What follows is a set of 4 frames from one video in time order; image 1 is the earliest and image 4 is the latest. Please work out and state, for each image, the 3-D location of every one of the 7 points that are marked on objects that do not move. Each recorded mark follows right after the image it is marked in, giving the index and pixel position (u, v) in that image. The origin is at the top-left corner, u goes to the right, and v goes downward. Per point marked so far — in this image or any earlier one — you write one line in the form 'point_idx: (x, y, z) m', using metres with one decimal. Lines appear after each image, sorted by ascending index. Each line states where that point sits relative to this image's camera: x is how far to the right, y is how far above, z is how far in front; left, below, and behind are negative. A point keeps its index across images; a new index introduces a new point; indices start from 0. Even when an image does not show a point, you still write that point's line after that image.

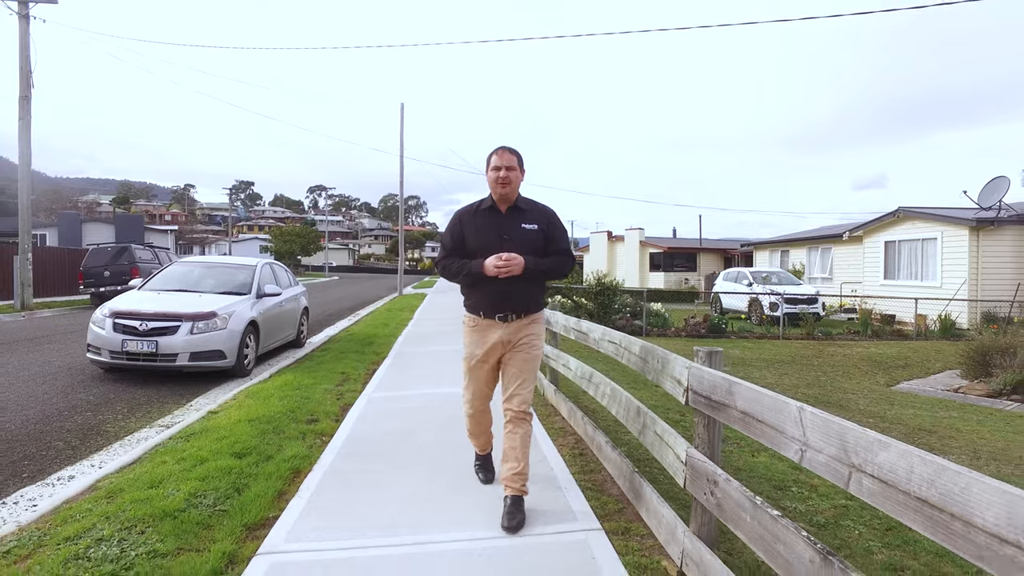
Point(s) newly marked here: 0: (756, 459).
0: (+1.6, -1.1, +4.1) m
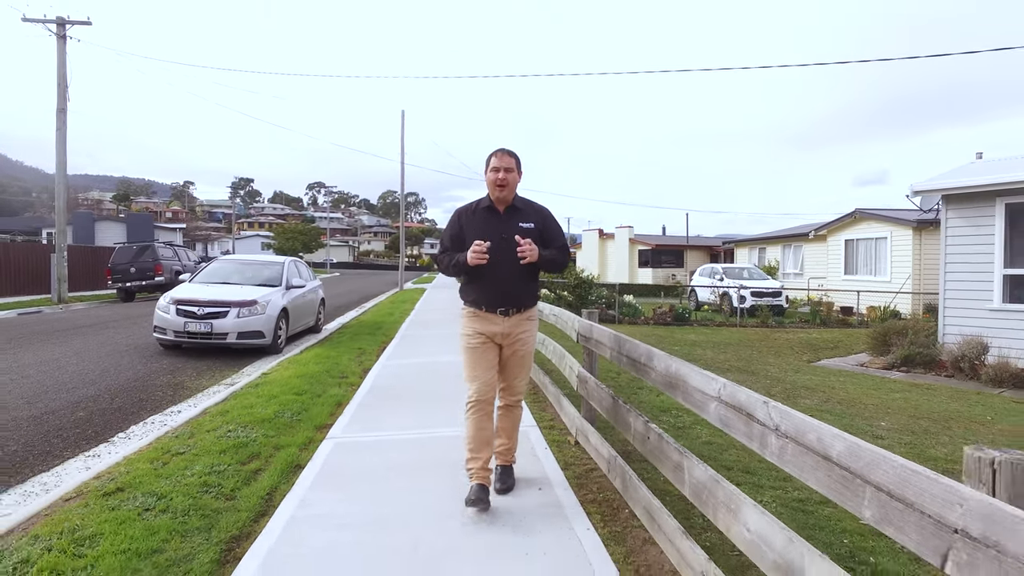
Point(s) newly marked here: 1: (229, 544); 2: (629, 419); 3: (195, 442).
0: (+1.4, -1.0, +5.9) m
1: (-1.3, -1.2, +2.9) m
2: (+0.6, -0.7, +3.1) m
3: (-2.3, -1.1, +4.4) m
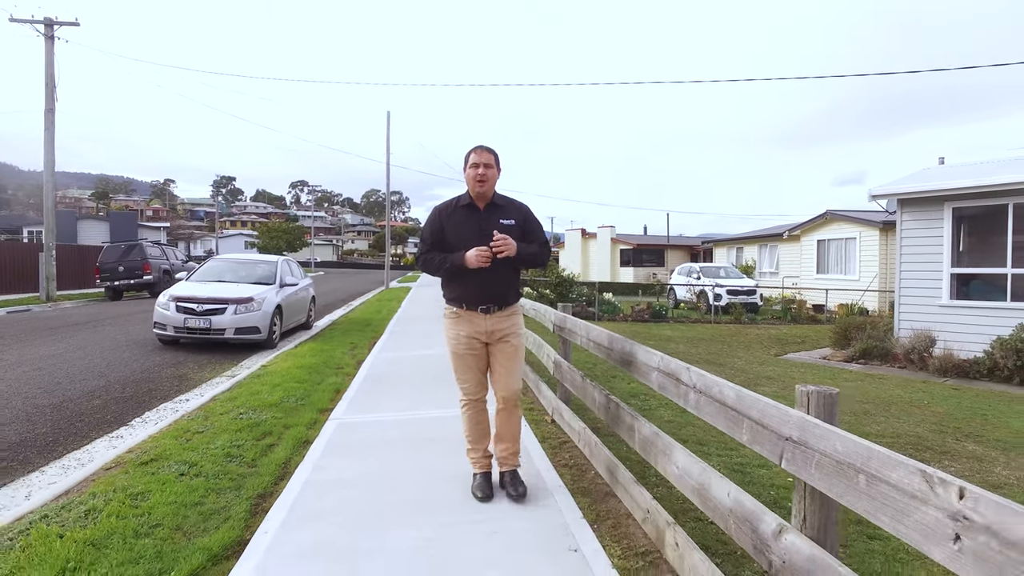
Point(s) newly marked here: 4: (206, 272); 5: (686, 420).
0: (+1.2, -1.0, +6.5) m
1: (-1.4, -1.2, +3.4) m
2: (+0.5, -0.6, +3.6) m
3: (-2.4, -1.1, +4.9) m
4: (-5.3, +0.3, +10.8) m
5: (+1.4, -1.1, +5.1) m
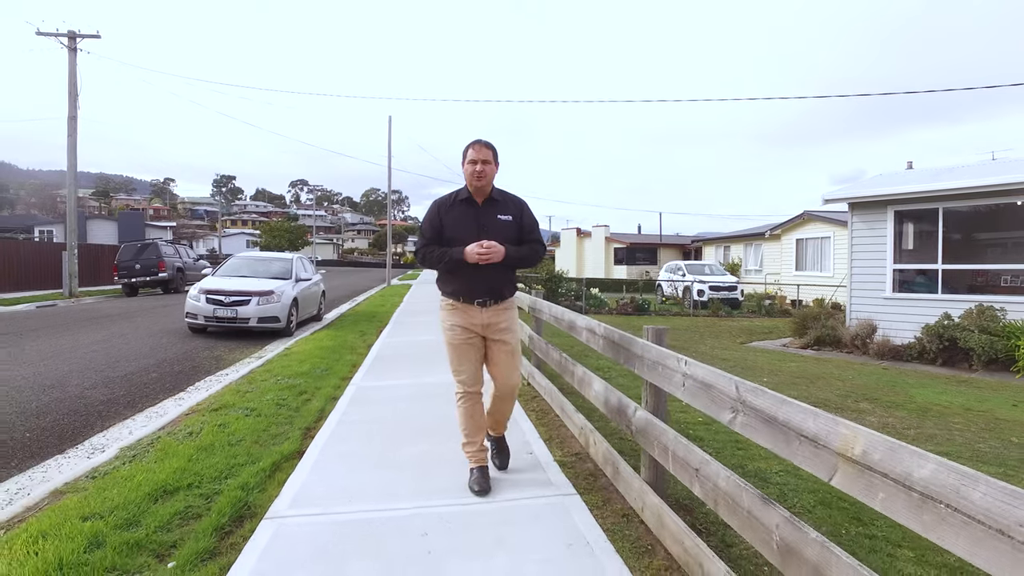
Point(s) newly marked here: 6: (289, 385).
0: (+1.1, -0.9, +7.7) m
1: (-1.5, -1.1, +4.6) m
2: (+0.3, -0.5, +4.9) m
3: (-2.5, -1.0, +6.1) m
4: (-5.5, +0.4, +12.0) m
5: (+1.3, -1.0, +6.4) m
6: (-2.2, -1.0, +6.1) m
